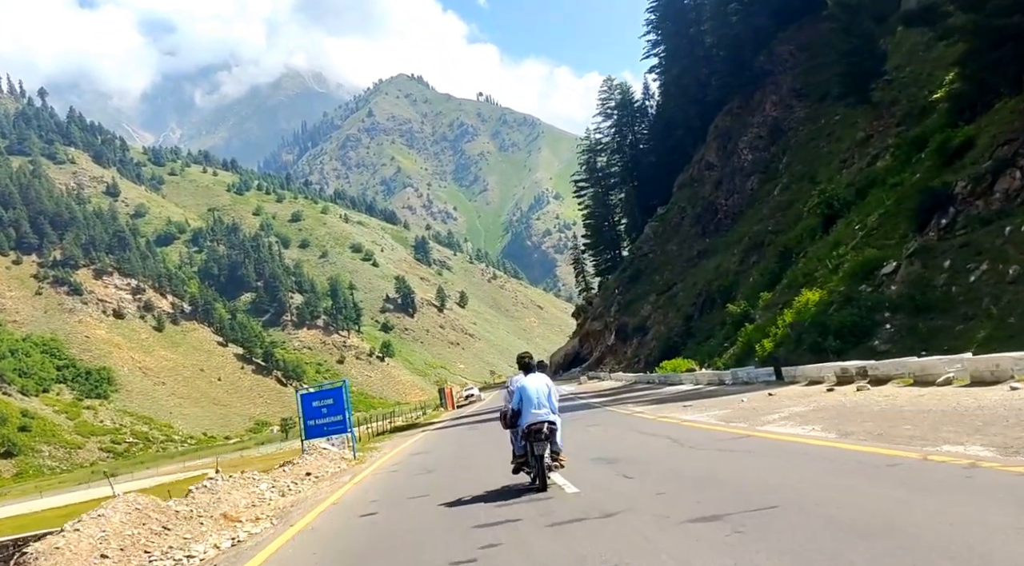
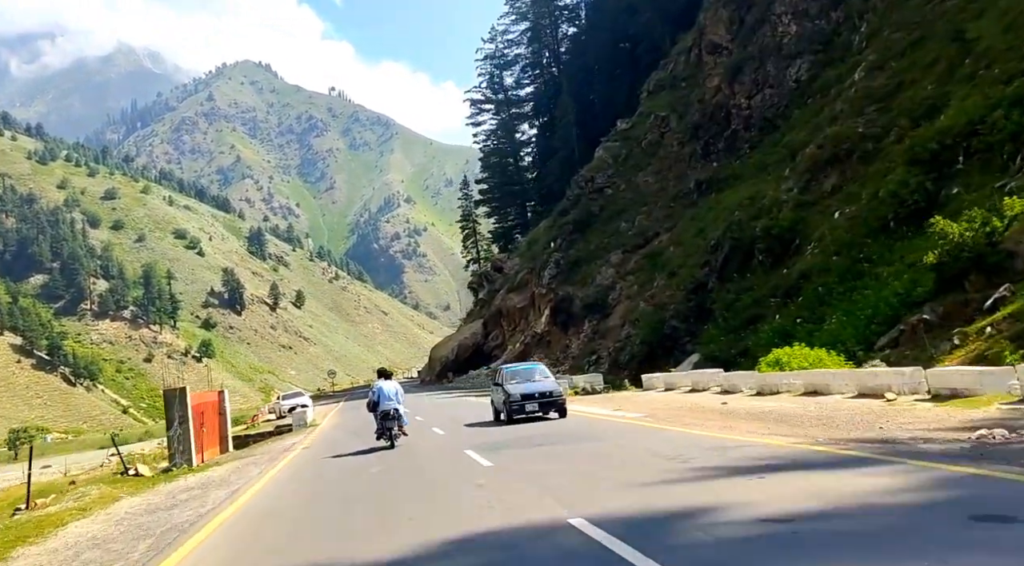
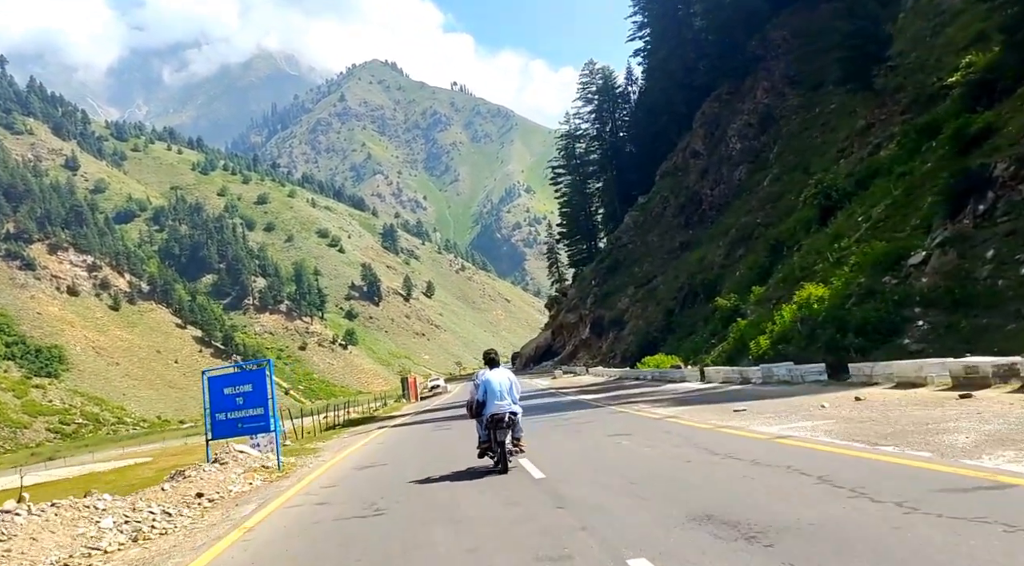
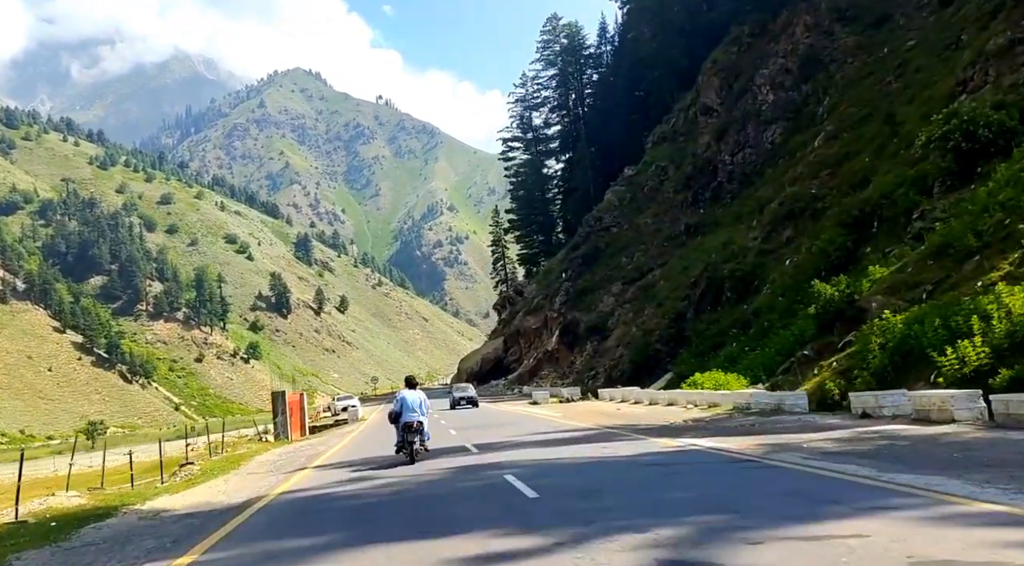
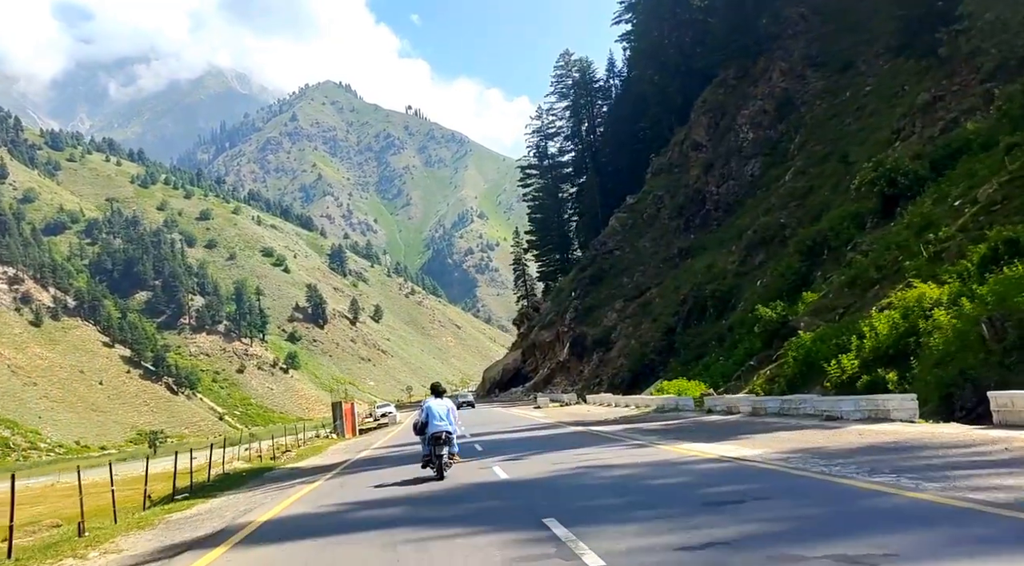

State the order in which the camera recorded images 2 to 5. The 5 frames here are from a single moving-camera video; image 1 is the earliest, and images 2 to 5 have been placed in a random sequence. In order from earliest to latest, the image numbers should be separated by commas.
3, 5, 4, 2
